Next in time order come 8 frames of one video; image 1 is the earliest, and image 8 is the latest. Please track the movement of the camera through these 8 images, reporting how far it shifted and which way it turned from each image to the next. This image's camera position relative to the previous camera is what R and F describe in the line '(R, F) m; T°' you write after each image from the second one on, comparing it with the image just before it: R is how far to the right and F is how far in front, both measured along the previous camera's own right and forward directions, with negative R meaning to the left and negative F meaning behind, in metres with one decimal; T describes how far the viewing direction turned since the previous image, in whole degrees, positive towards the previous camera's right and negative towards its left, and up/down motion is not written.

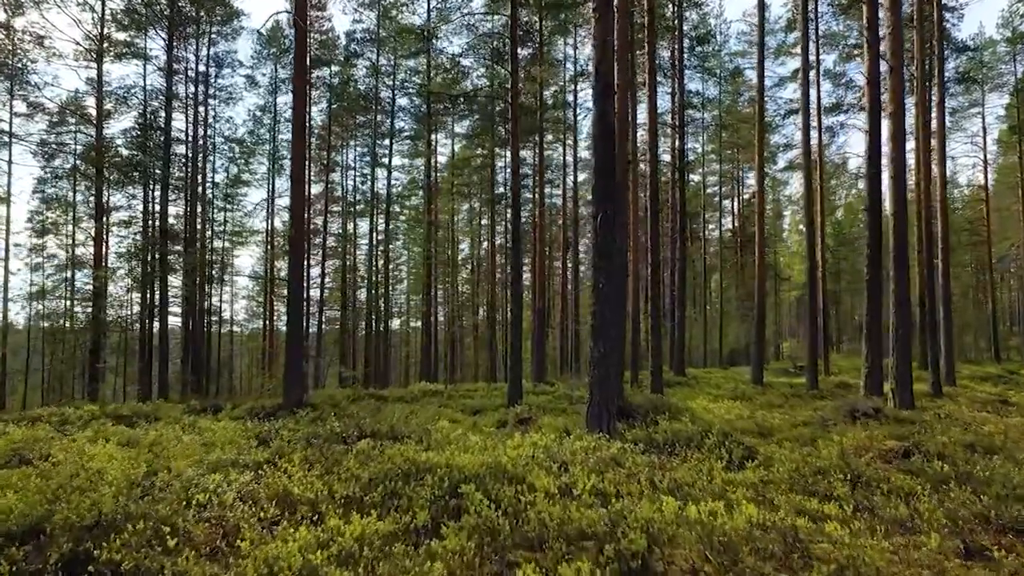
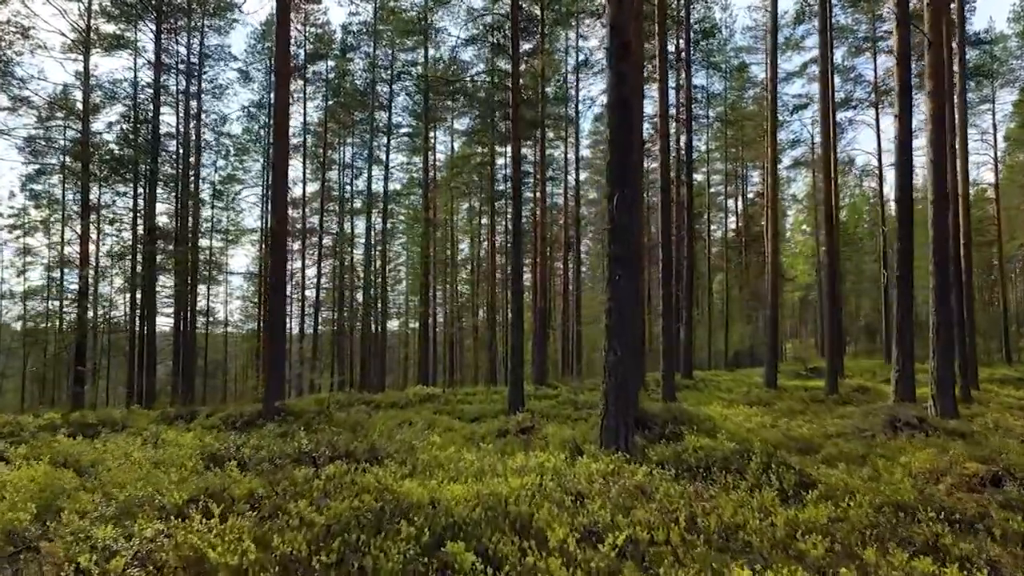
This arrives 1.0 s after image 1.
(0.0, +0.9) m; 0°
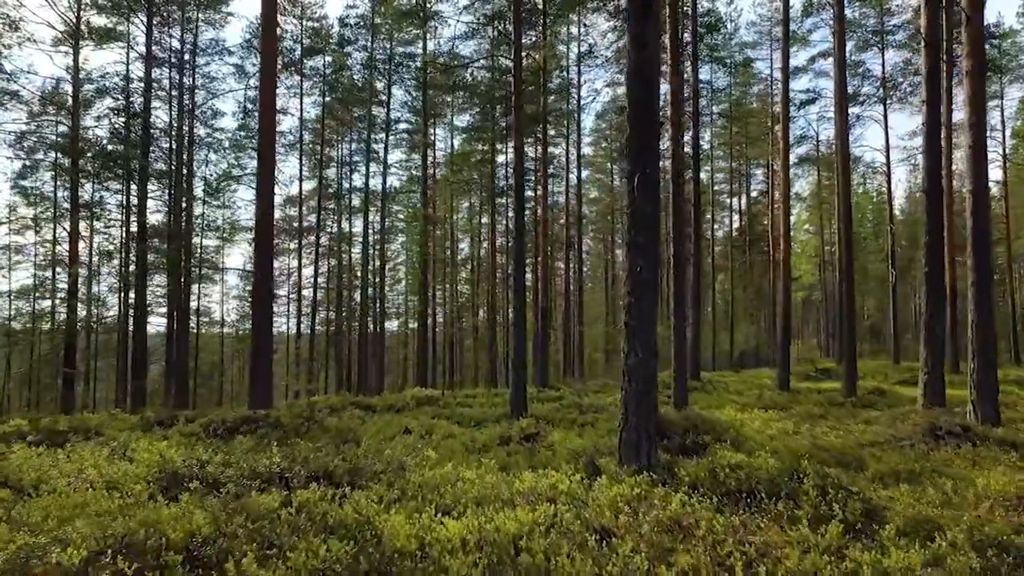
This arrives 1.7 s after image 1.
(0.0, +0.7) m; 0°
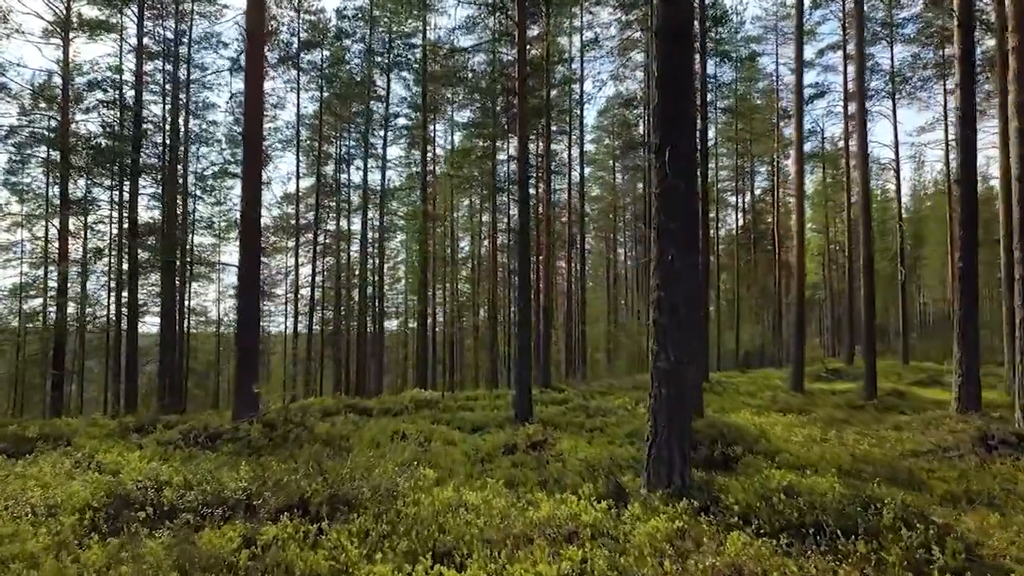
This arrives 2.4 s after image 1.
(-0.1, +0.7) m; 0°
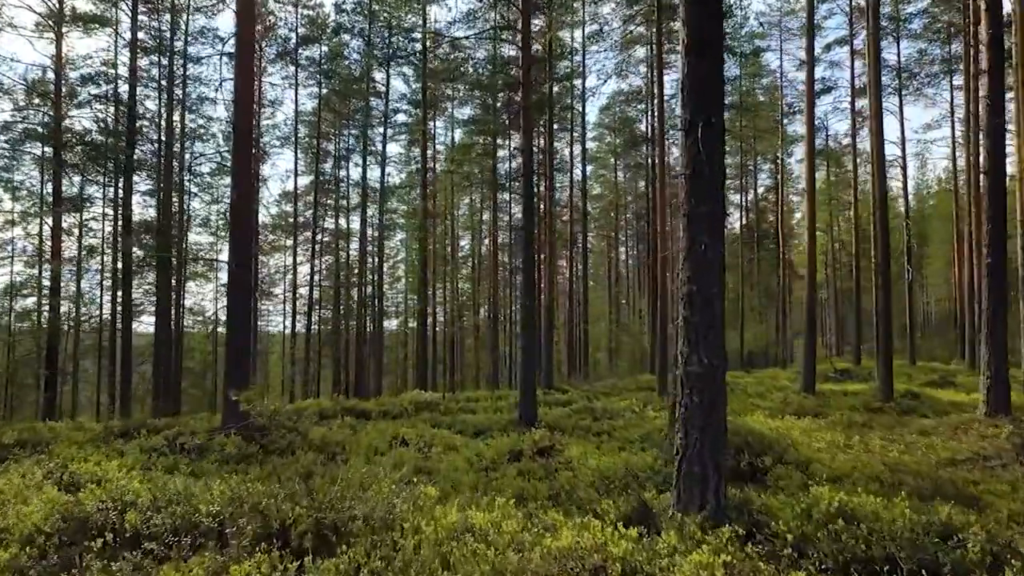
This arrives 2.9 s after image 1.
(-0.1, +0.5) m; 0°
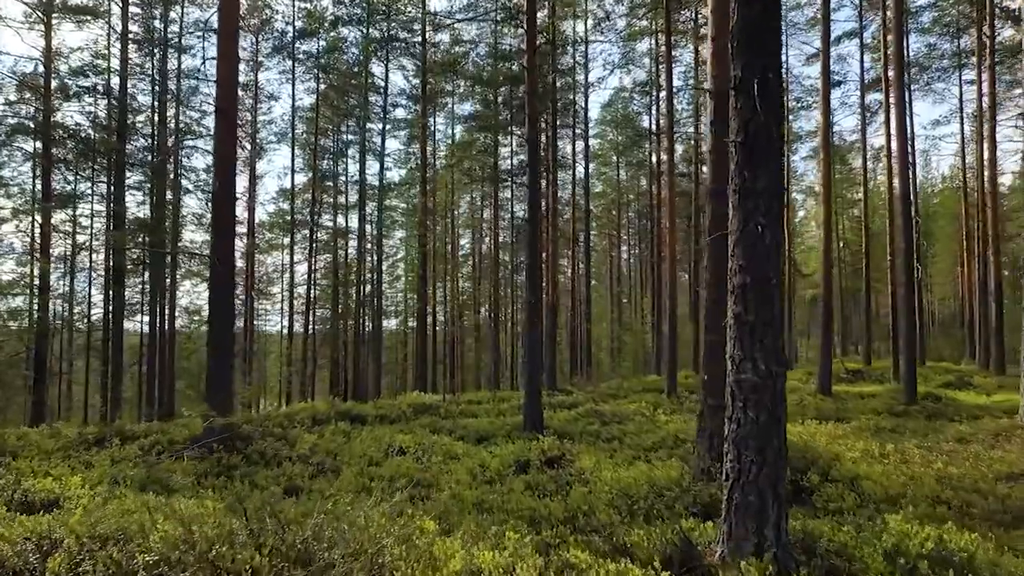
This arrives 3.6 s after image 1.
(-0.1, +0.6) m; 0°
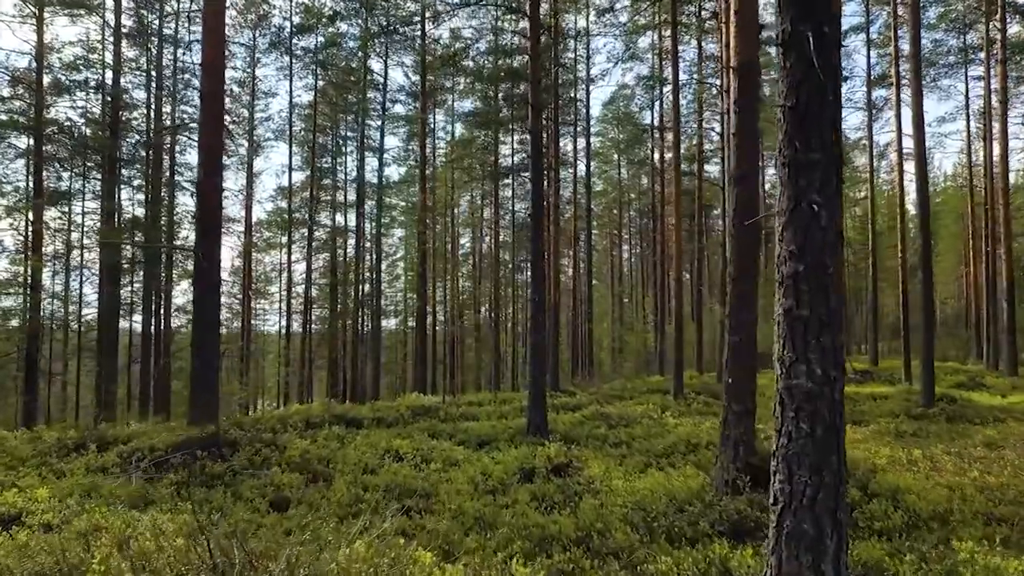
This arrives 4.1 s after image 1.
(0.0, +0.5) m; 0°
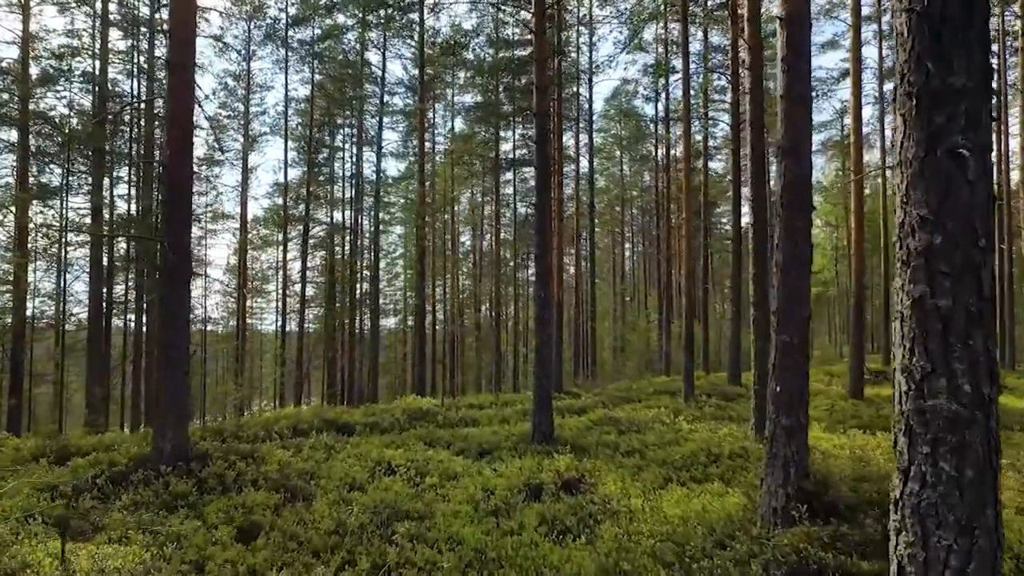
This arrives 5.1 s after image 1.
(0.0, +0.8) m; 0°
